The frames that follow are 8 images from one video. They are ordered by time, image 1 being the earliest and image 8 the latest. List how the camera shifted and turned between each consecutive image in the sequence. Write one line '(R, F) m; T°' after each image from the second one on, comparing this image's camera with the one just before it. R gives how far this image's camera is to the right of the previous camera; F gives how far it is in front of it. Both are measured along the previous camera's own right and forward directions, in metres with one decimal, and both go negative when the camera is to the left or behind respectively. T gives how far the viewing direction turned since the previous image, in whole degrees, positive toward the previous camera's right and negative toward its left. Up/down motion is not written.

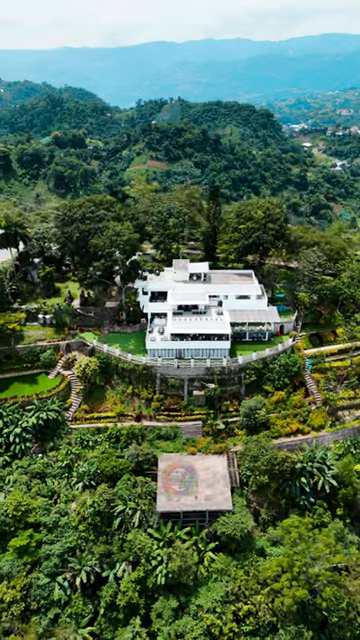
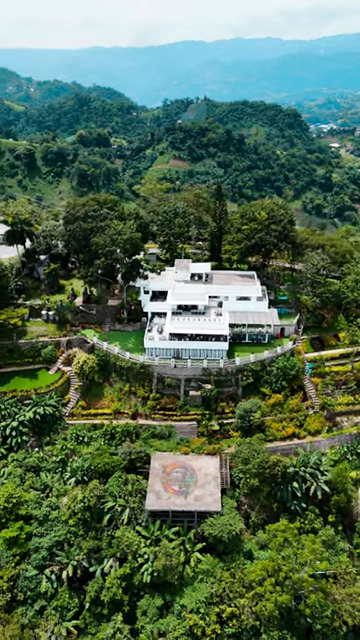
(+2.2, 0.0) m; -3°
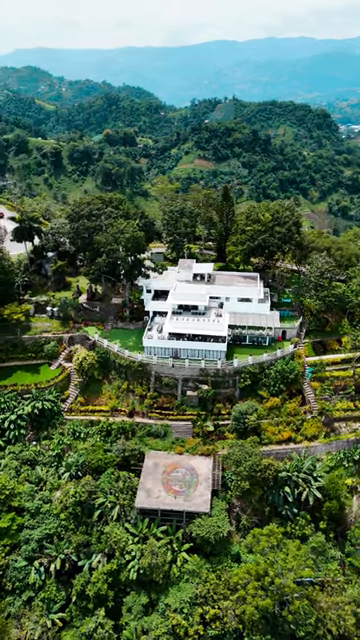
(+2.3, 0.0) m; -3°
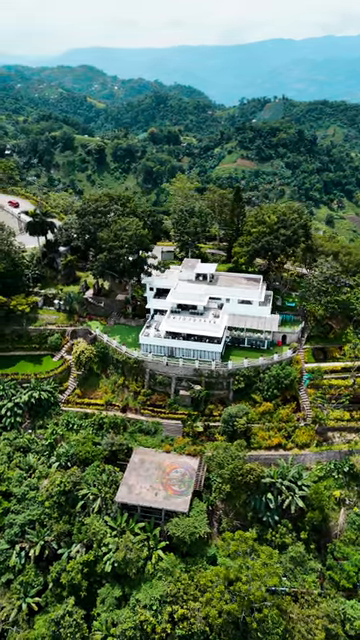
(+4.0, +0.1) m; -5°
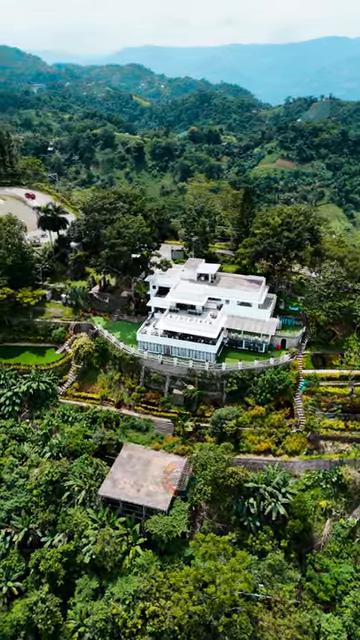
(+3.7, +0.1) m; -5°
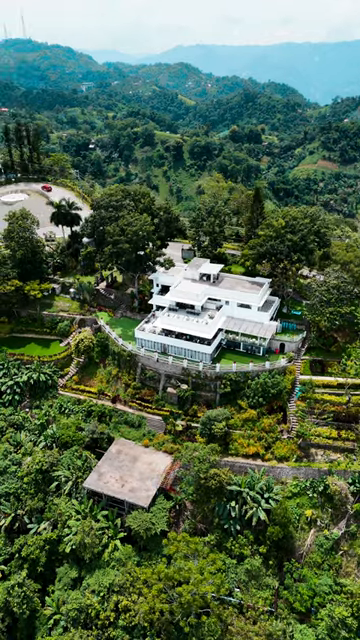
(+3.7, +0.1) m; -5°
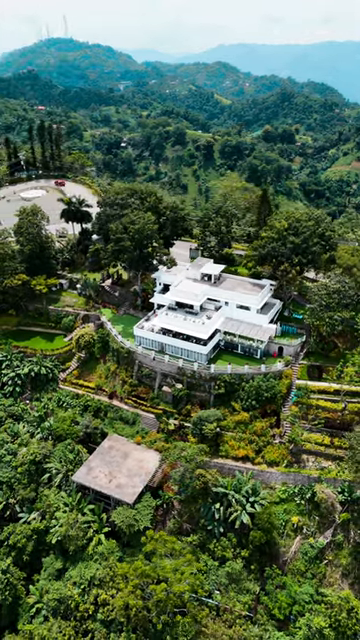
(+2.9, +0.1) m; -4°
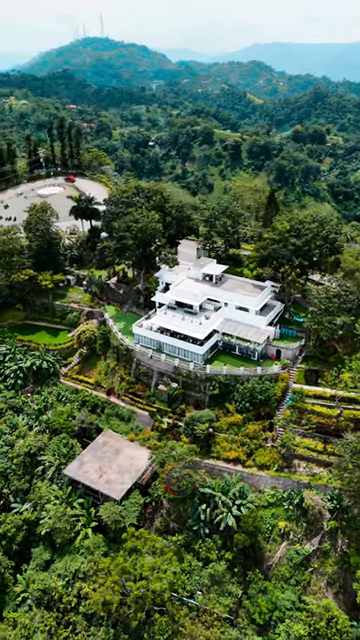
(+2.6, +0.1) m; -3°
